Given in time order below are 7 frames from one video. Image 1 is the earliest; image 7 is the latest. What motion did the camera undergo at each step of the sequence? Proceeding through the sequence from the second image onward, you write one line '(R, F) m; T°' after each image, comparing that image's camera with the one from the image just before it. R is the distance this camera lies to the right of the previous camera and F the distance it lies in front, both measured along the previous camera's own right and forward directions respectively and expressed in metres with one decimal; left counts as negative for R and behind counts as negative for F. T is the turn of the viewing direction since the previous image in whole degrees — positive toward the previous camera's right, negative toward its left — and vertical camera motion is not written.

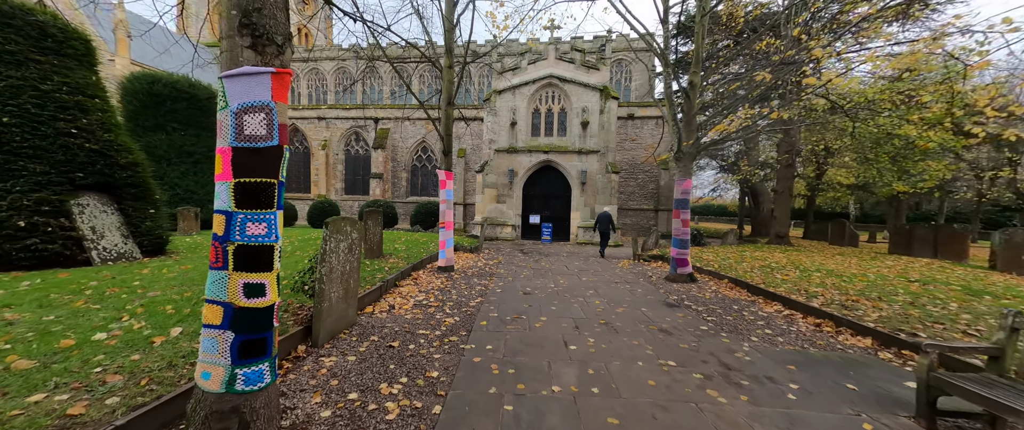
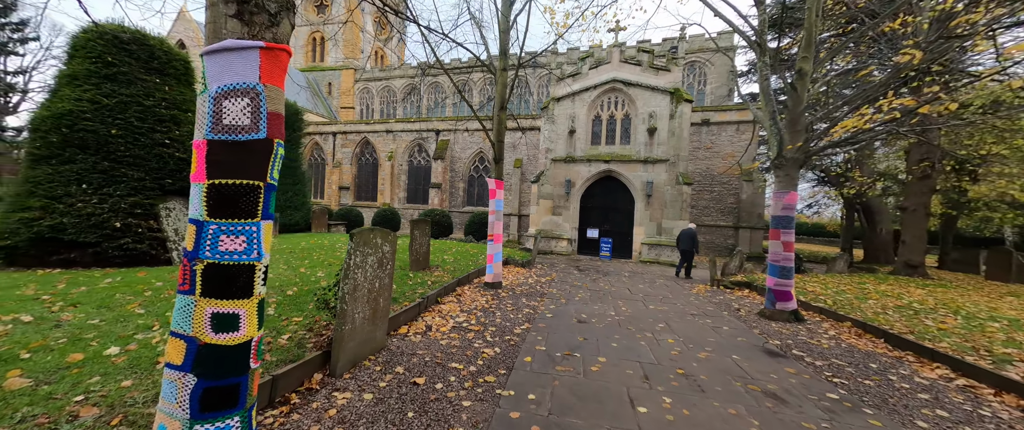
(0.0, +0.7) m; -10°
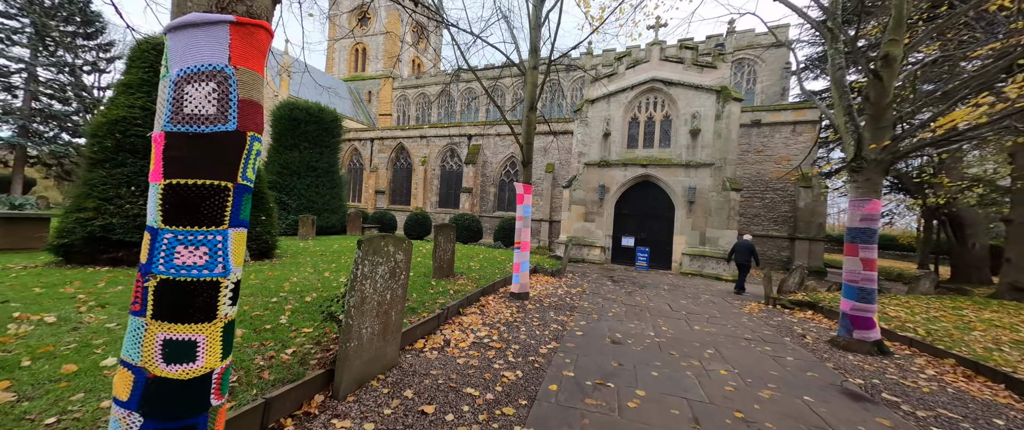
(+0.1, +0.4) m; -5°
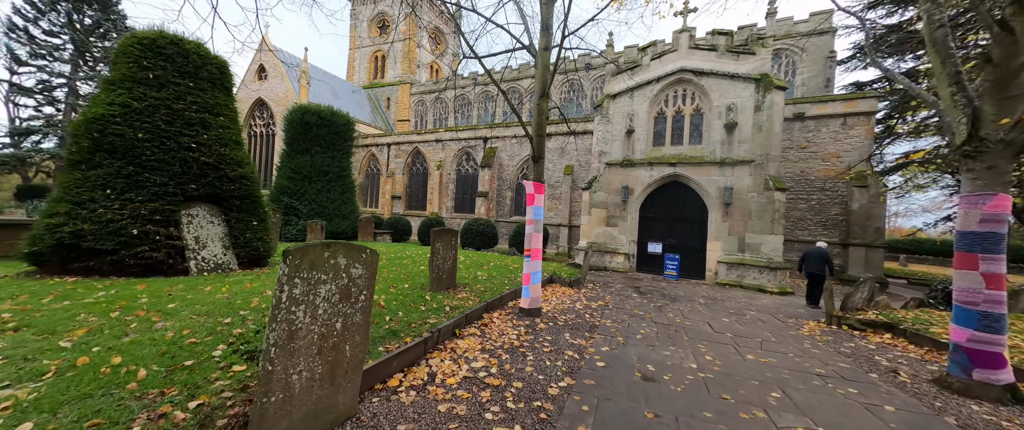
(+0.2, +0.9) m; -4°
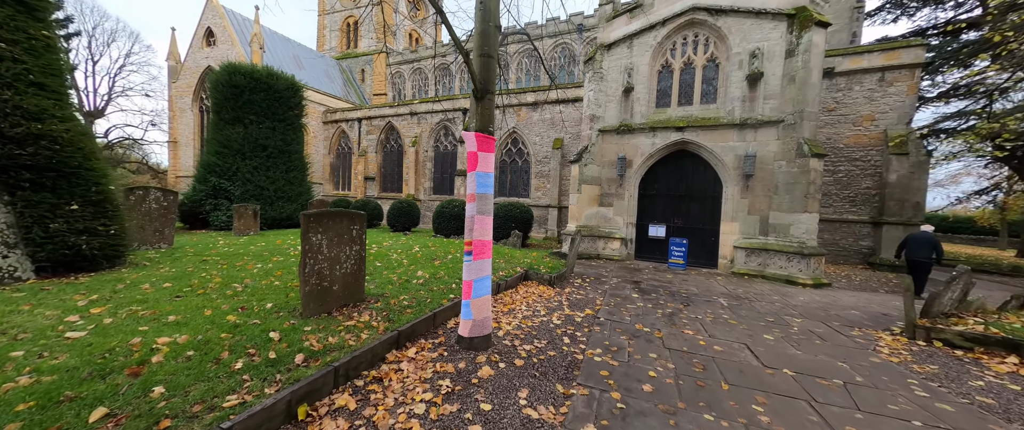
(+0.7, +2.1) m; +1°
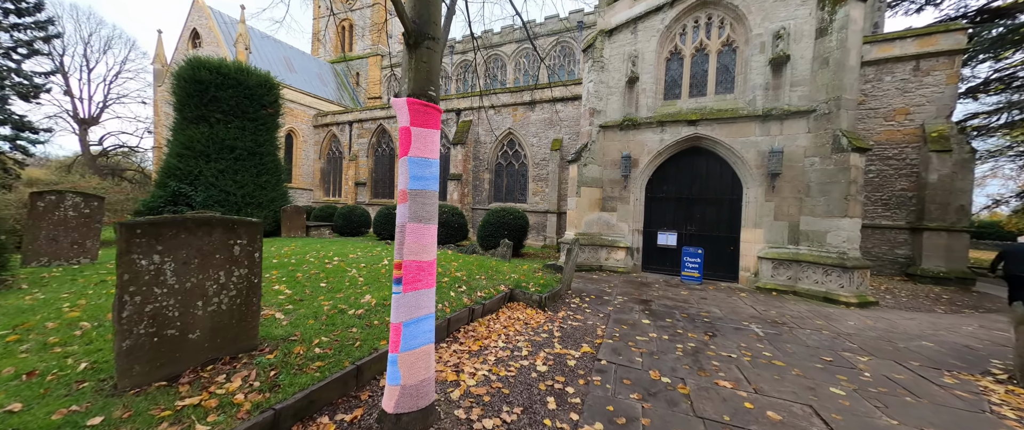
(+0.3, +1.2) m; -1°
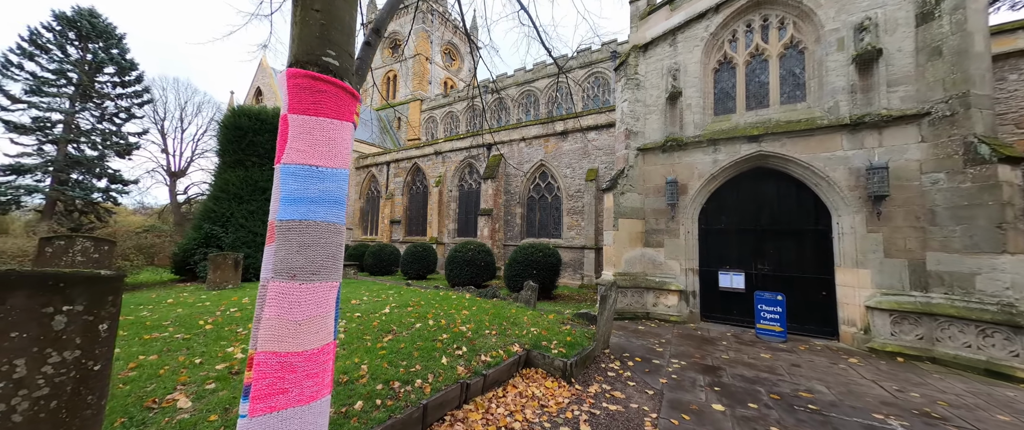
(+0.3, +1.1) m; -7°
